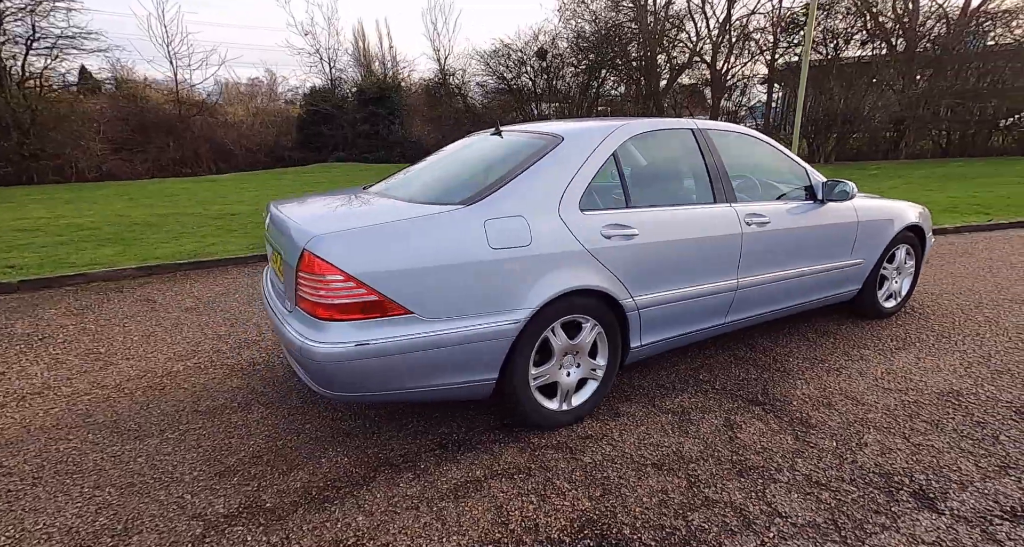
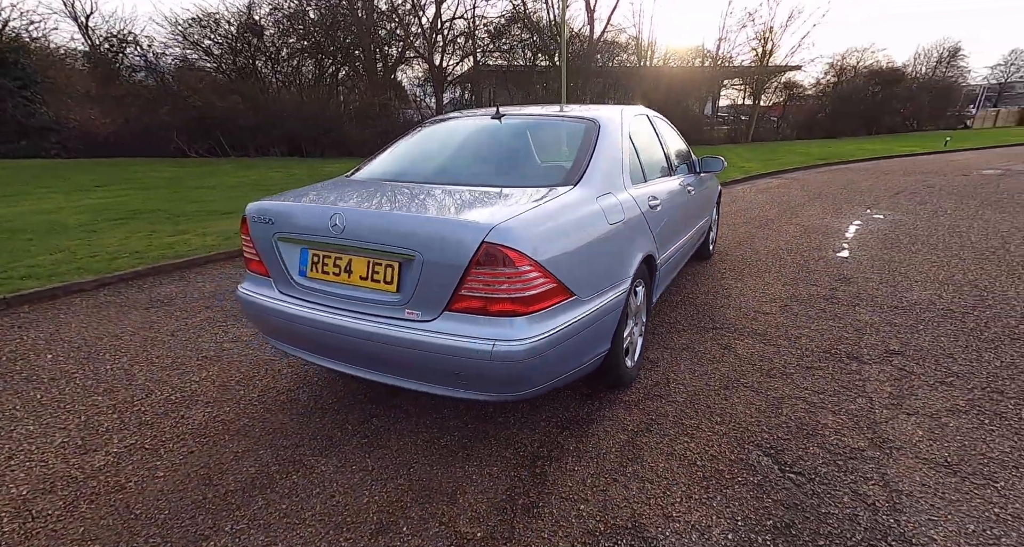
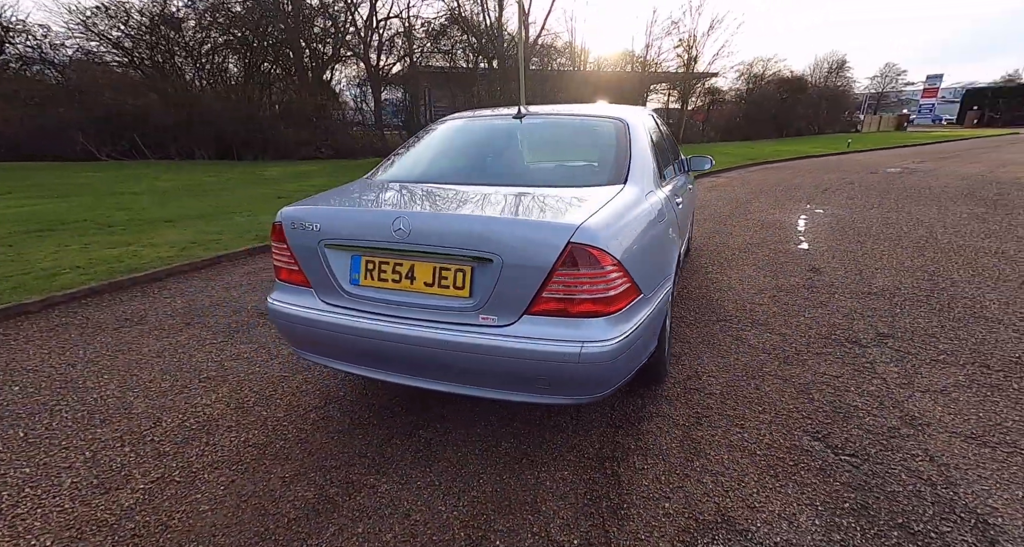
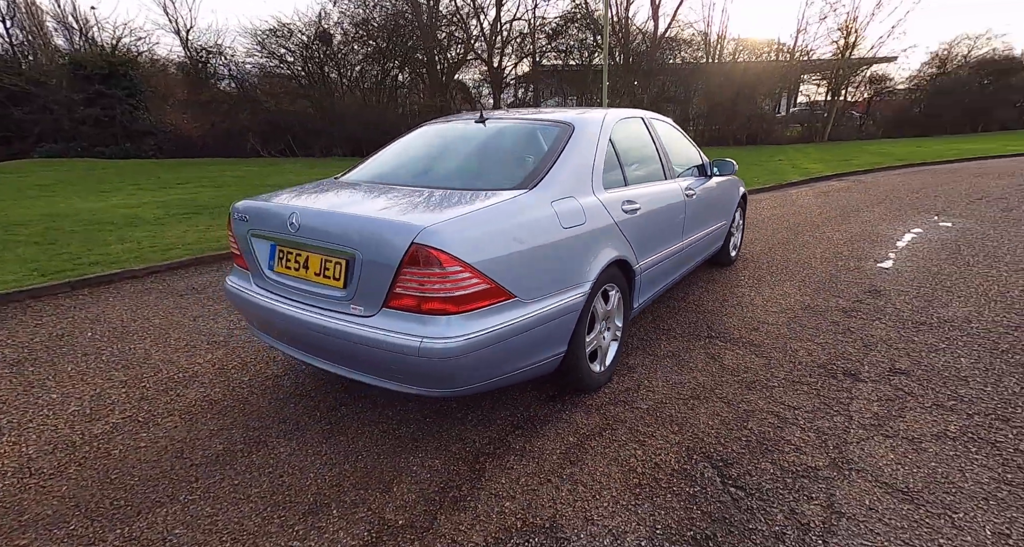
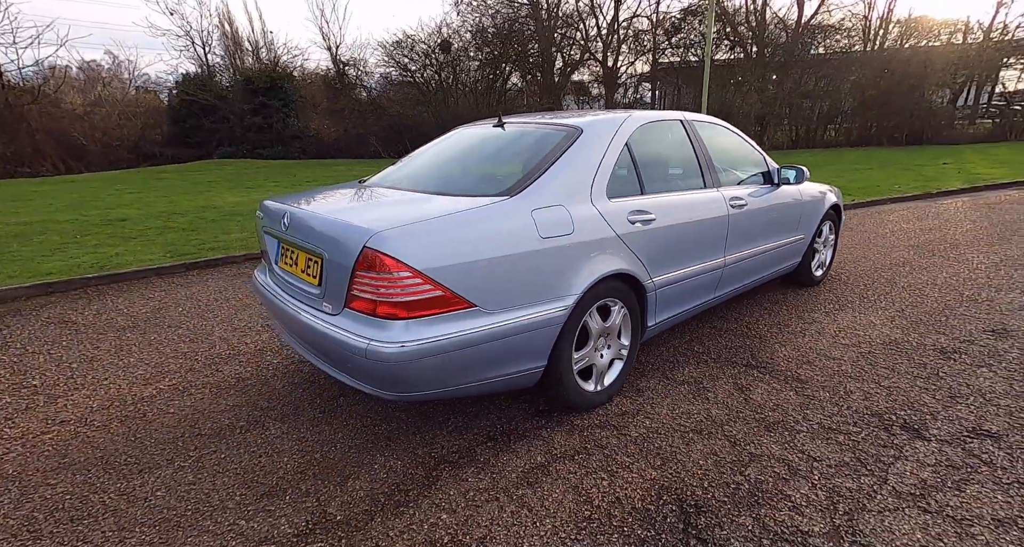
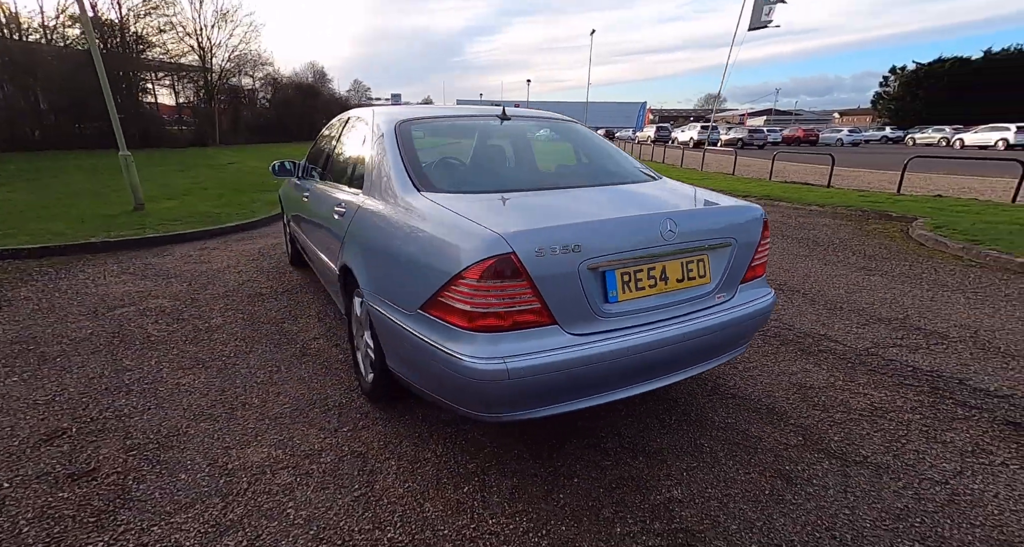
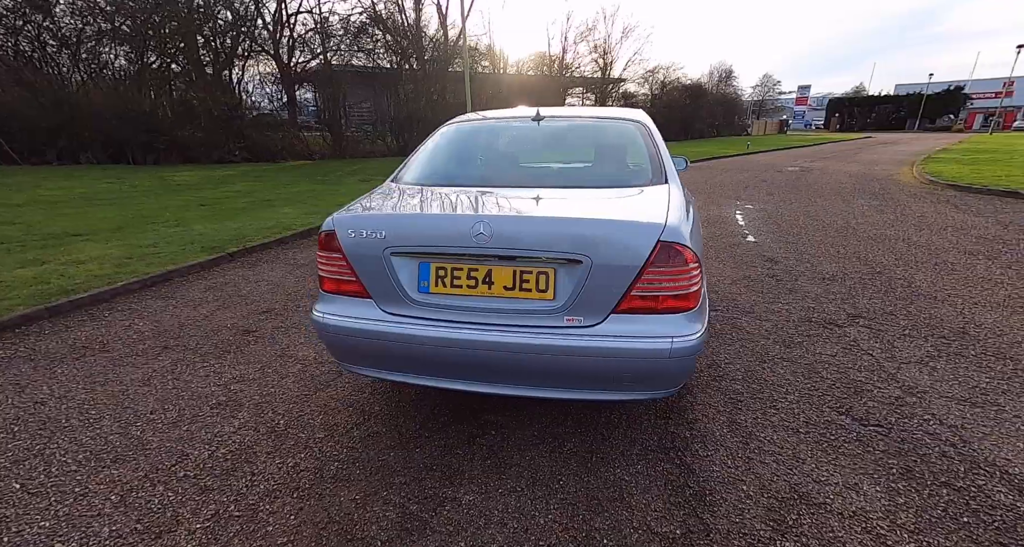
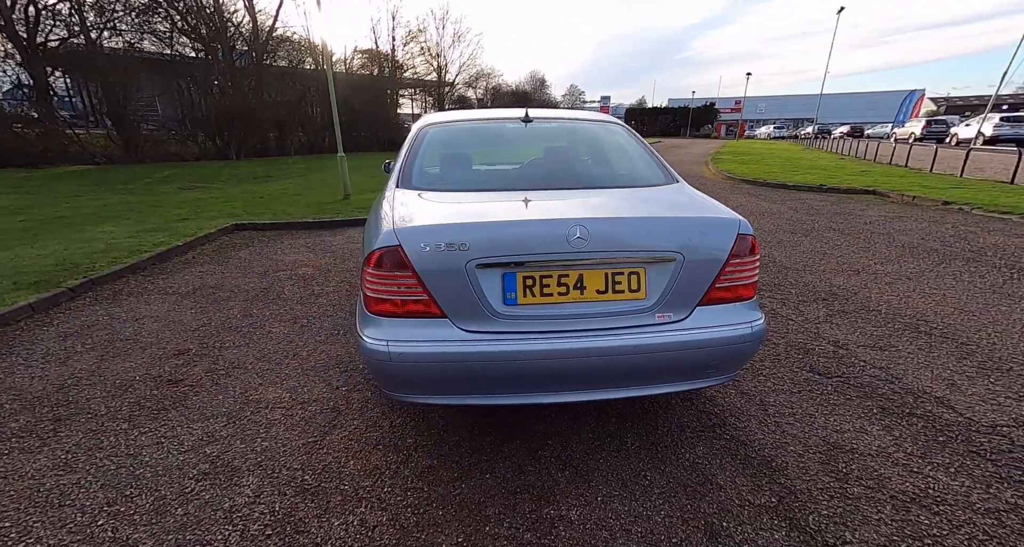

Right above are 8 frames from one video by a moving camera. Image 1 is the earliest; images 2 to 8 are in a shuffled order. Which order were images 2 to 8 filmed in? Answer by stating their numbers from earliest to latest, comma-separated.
5, 4, 2, 3, 7, 8, 6
